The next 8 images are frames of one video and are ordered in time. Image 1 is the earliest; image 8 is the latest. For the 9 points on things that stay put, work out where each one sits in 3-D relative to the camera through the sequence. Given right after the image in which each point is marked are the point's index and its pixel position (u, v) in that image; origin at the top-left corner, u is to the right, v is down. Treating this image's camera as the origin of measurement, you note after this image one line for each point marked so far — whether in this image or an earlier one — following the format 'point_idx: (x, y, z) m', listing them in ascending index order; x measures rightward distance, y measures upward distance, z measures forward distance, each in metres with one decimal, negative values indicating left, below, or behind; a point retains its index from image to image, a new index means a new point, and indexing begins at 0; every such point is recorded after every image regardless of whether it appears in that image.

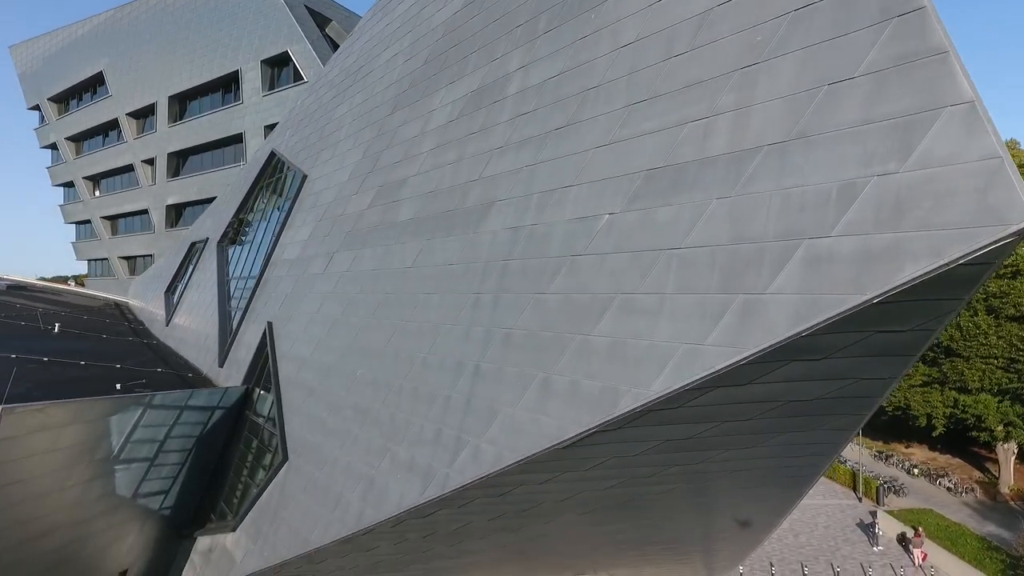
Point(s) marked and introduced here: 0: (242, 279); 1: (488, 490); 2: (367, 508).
0: (-5.7, +0.3, +12.4) m
1: (-0.2, -1.7, +4.9) m
2: (-1.4, -2.2, +5.7) m
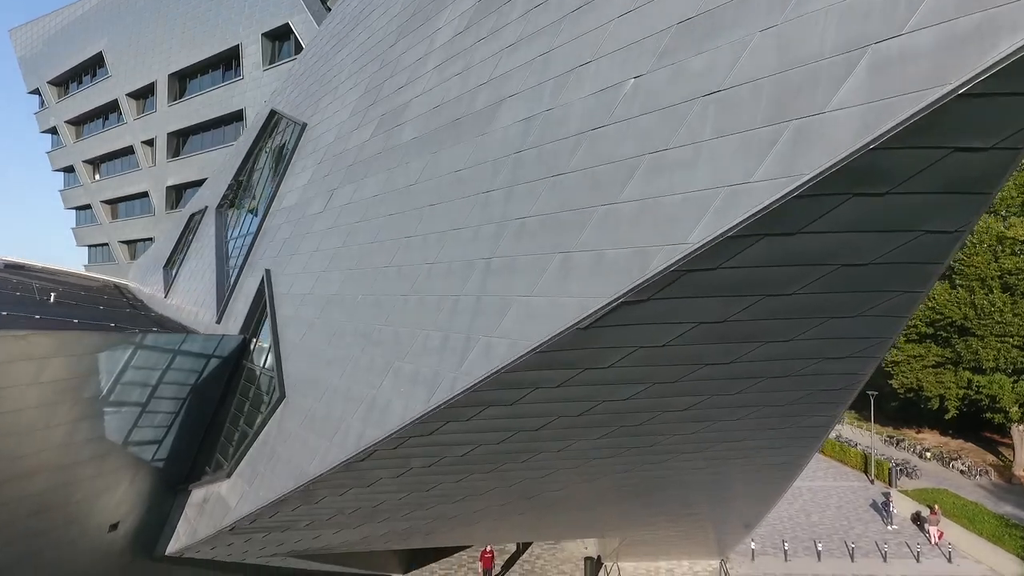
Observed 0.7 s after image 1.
0: (-5.6, +1.1, +12.0) m
1: (-0.1, -0.8, +4.5) m
2: (-1.3, -1.3, +5.3) m
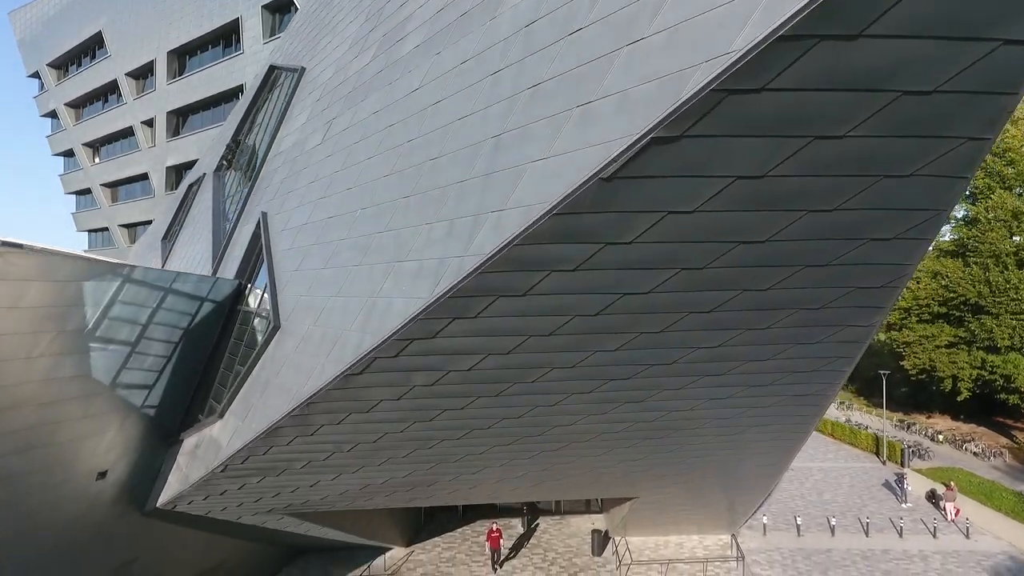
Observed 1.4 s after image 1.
0: (-5.5, +2.0, +11.6) m
1: (0.0, +0.1, +4.1) m
2: (-1.2, -0.4, +4.9) m
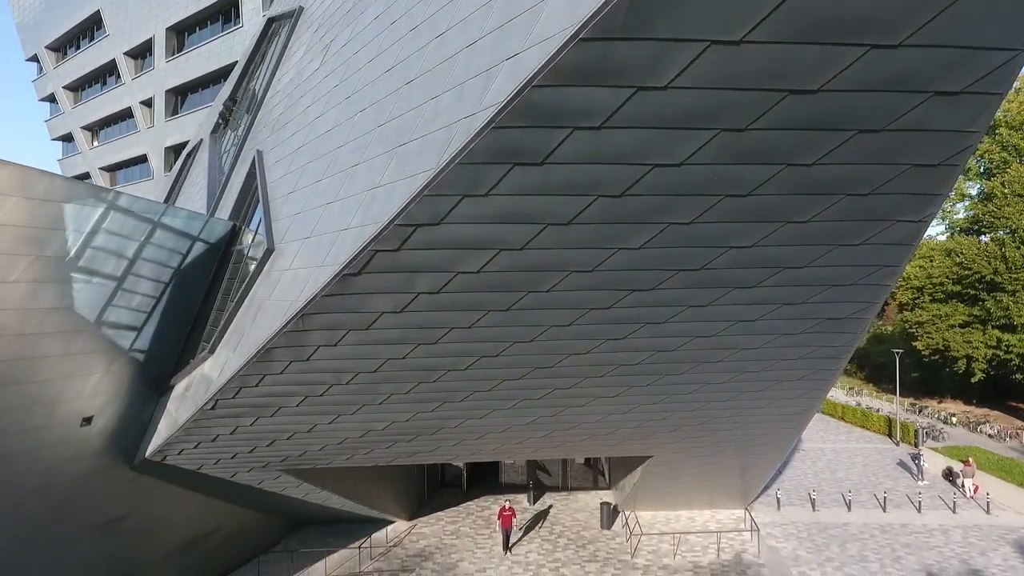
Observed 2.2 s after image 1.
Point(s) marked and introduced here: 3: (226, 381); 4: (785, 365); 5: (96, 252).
0: (-5.4, +2.9, +11.2) m
1: (+0.1, +0.9, +3.6) m
2: (-1.1, +0.5, +4.4) m
3: (-3.0, -1.0, +6.1) m
4: (+3.2, -0.9, +6.8) m
5: (-5.0, +0.4, +6.9) m
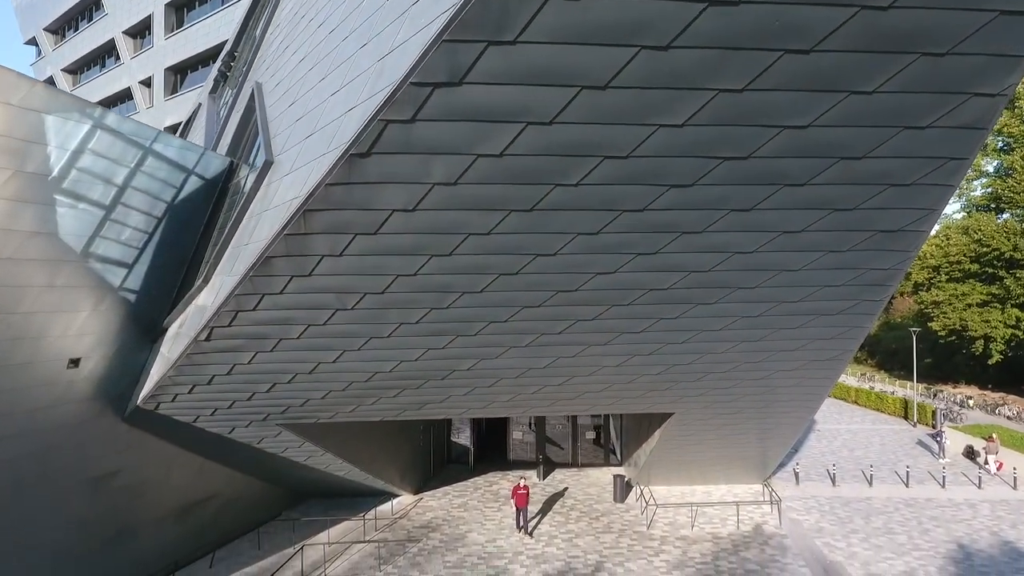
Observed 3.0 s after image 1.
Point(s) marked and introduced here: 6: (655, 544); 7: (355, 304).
0: (-5.1, +3.7, +10.7) m
1: (+0.3, +1.8, +3.1) m
2: (-0.9, +1.3, +3.9) m
3: (-2.8, -0.2, +5.6) m
4: (+3.4, -0.1, +6.3) m
5: (-4.8, +1.3, +6.4) m
6: (+2.8, -5.0, +11.2) m
7: (-1.6, -0.2, +5.7) m
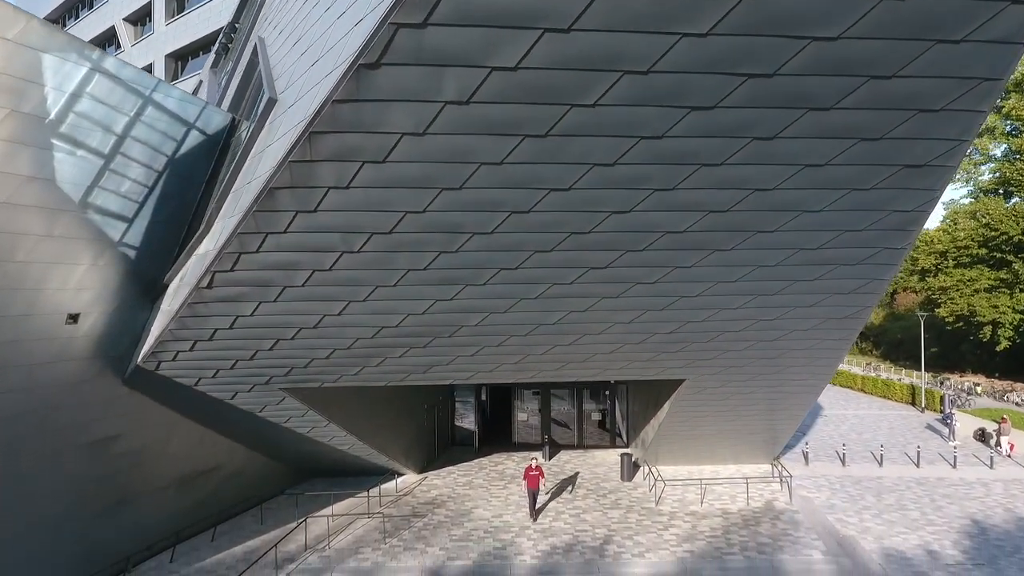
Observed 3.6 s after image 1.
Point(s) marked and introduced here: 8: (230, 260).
0: (-5.0, +4.3, +10.5) m
1: (+0.4, +2.3, +2.9) m
2: (-0.8, +1.8, +3.7) m
3: (-2.7, +0.4, +5.4) m
4: (+3.5, +0.5, +6.1) m
5: (-4.7, +1.8, +6.2) m
6: (+2.9, -4.4, +11.0) m
7: (-1.4, +0.4, +5.5) m
8: (-2.7, +0.3, +5.5) m
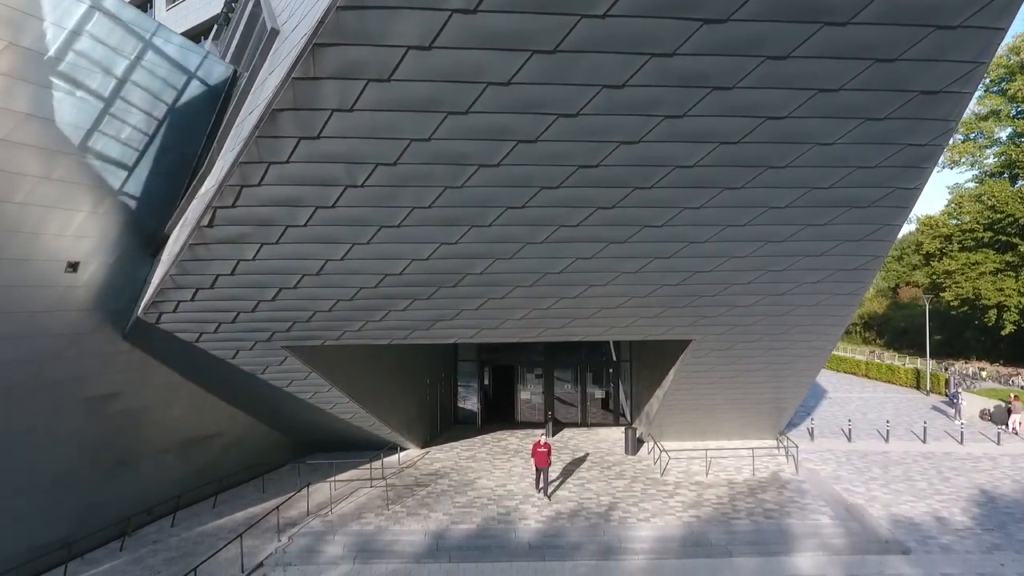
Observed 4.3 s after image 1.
0: (-5.0, +4.9, +10.4) m
1: (+0.5, +2.9, +2.8) m
2: (-0.8, +2.5, +3.6) m
3: (-2.7, +1.0, +5.3) m
4: (+3.6, +1.1, +6.0) m
5: (-4.6, +2.4, +6.1) m
6: (+3.0, -3.8, +10.9) m
7: (-1.4, +1.0, +5.4) m
8: (-2.7, +0.9, +5.5) m
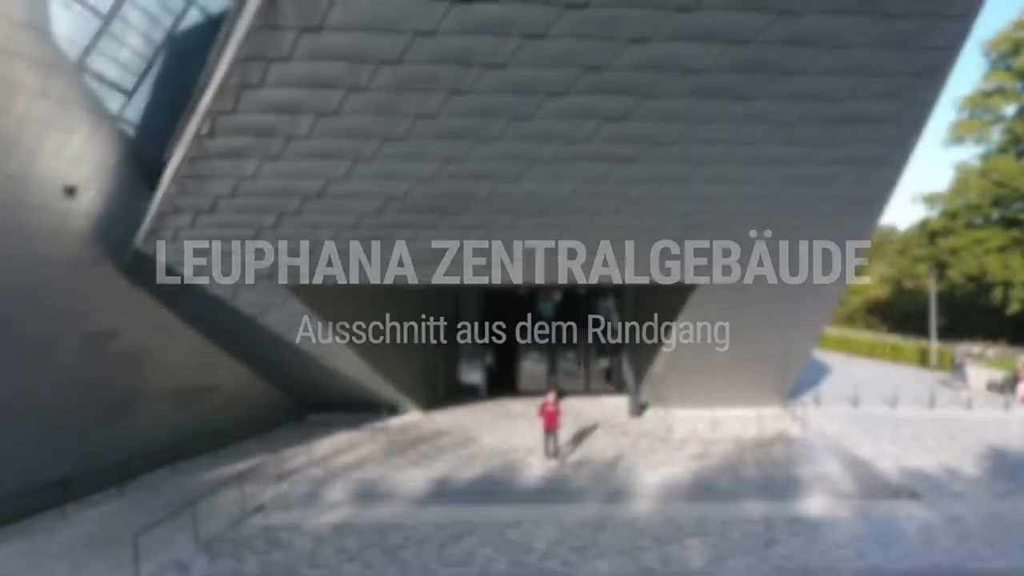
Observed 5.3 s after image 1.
0: (-4.9, +5.8, +10.3) m
1: (+0.5, +3.8, +2.7) m
2: (-0.7, +3.3, +3.5) m
3: (-2.6, +1.9, +5.2) m
4: (+3.7, +2.0, +5.9) m
5: (-4.5, +3.3, +6.0) m
6: (+3.0, -2.9, +10.8) m
7: (-1.3, +1.9, +5.3) m
8: (-2.6, +1.8, +5.3) m
